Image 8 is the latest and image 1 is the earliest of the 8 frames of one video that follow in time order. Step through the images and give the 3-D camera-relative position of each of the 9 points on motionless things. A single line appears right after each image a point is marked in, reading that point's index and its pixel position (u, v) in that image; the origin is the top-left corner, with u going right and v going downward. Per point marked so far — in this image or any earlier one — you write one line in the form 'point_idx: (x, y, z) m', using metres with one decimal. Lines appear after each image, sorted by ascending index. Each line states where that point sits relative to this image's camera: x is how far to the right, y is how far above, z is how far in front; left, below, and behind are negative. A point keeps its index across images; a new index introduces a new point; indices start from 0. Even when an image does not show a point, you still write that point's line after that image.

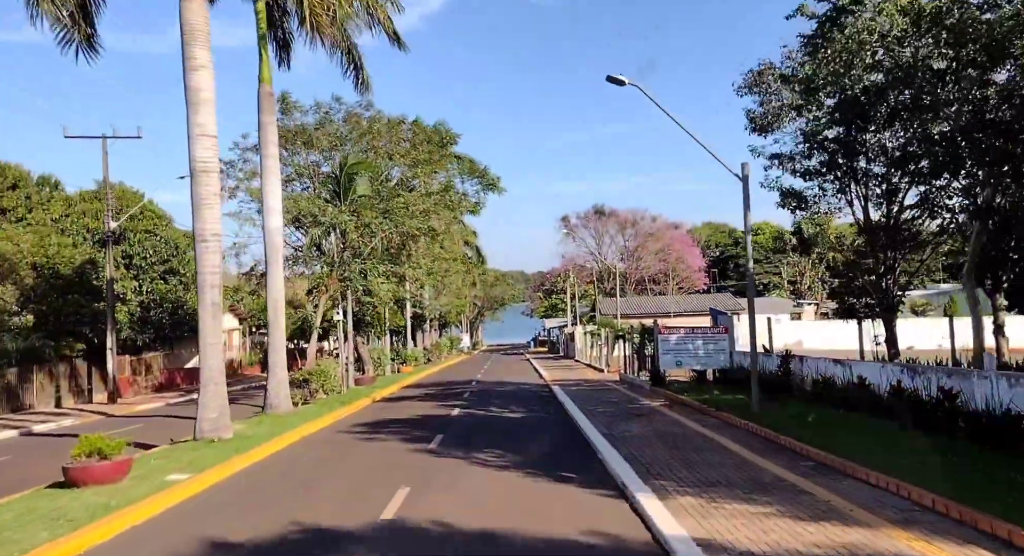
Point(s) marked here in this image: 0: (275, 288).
0: (-5.2, -0.2, +19.0) m
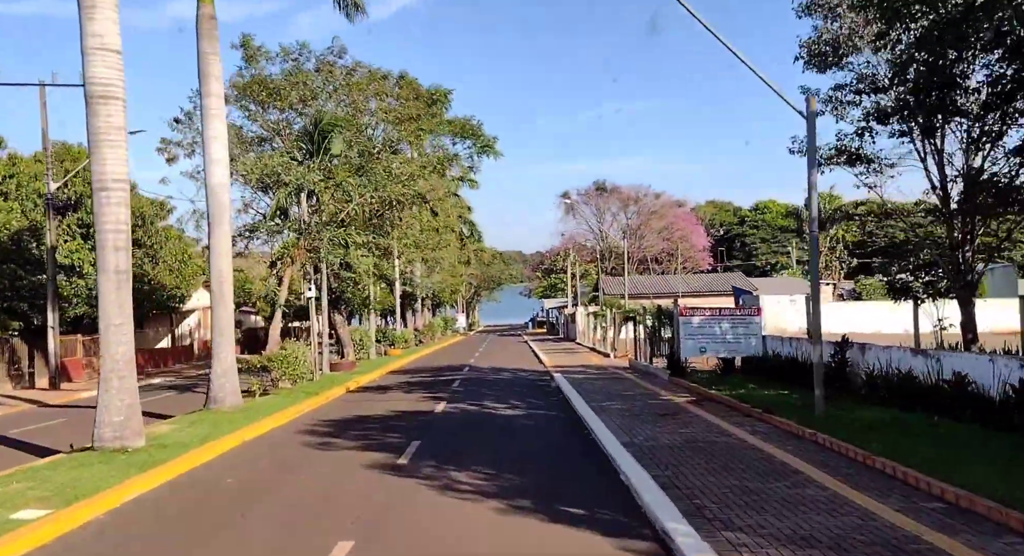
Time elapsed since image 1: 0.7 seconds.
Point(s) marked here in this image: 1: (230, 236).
0: (-5.2, +0.4, +15.6) m
1: (-5.1, +0.8, +15.7) m
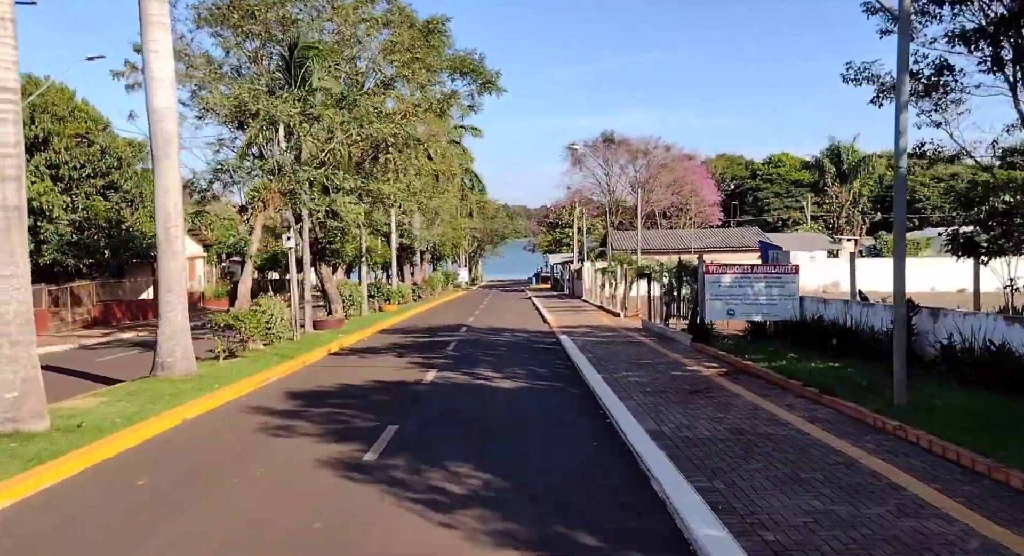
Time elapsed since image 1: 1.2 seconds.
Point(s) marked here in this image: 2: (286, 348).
0: (-5.2, +1.2, +13.1) m
1: (-5.0, +1.6, +13.1) m
2: (-4.8, -1.5, +18.5) m
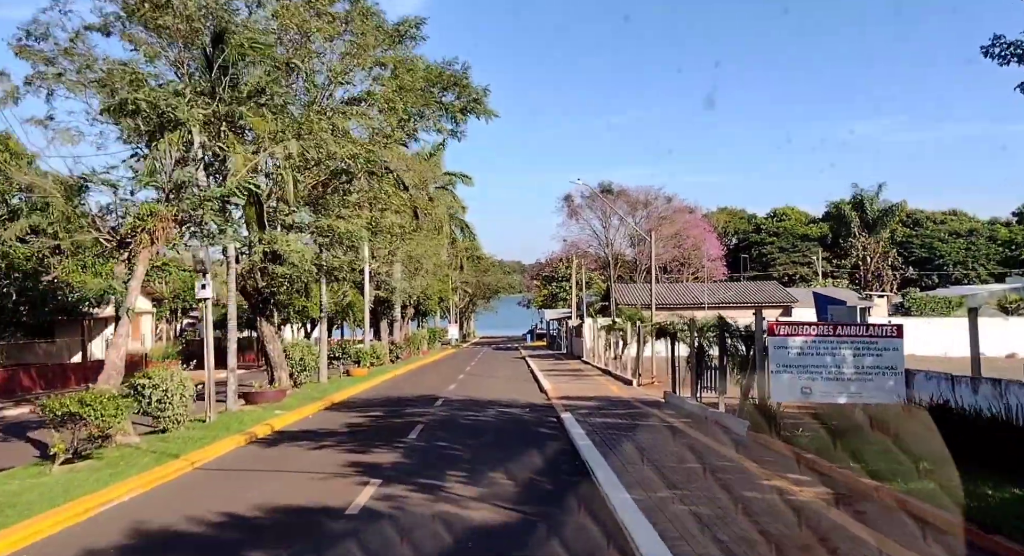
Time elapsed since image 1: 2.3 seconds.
0: (-5.4, +0.6, +8.0) m
1: (-5.2, +1.0, +8.1) m
2: (-5.1, -2.5, +13.3) m
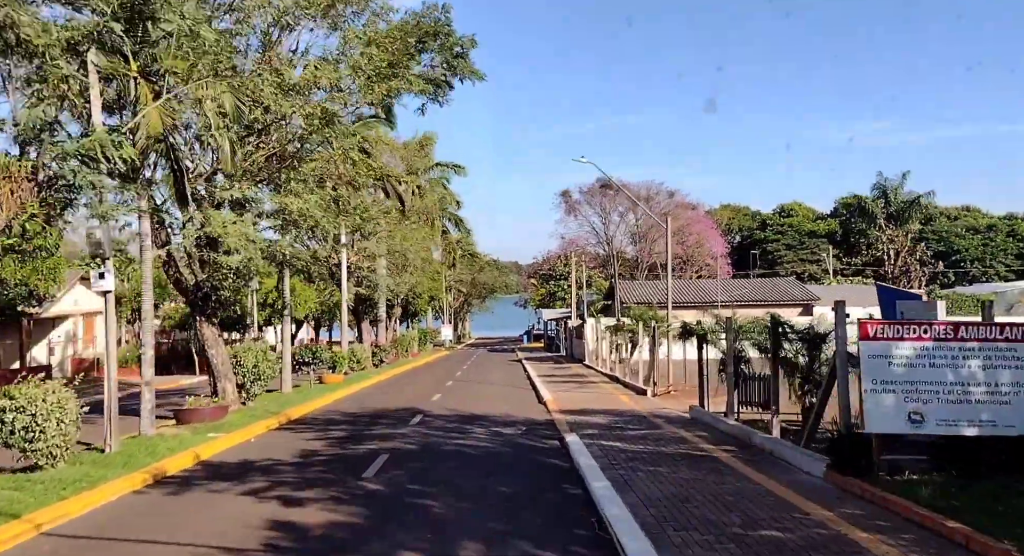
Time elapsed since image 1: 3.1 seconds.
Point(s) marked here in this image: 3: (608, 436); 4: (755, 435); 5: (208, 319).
0: (-5.5, +0.8, +4.4) m
1: (-5.3, +1.2, +4.5) m
2: (-5.2, -2.3, +9.7) m
3: (+1.6, -2.7, +14.7) m
4: (+3.4, -2.2, +12.2) m
5: (-6.1, -0.8, +17.6) m
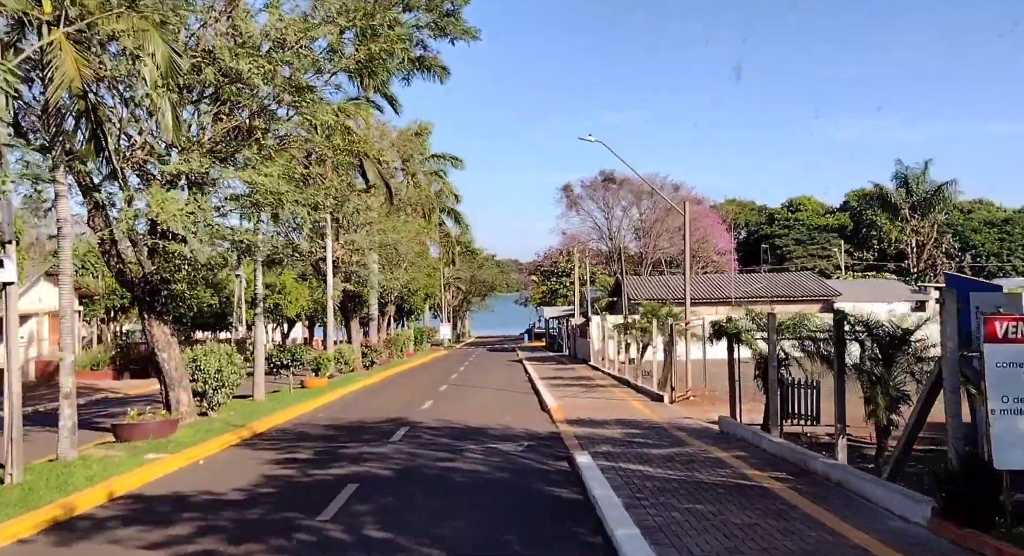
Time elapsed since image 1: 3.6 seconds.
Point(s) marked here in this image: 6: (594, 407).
0: (-5.5, +1.0, +2.0) m
1: (-5.4, +1.3, +2.1) m
2: (-5.2, -2.2, +7.3) m
3: (+1.6, -2.5, +12.3) m
4: (+3.4, -2.1, +9.9) m
5: (-6.2, -0.7, +15.2) m
6: (+1.8, -2.9, +19.1) m
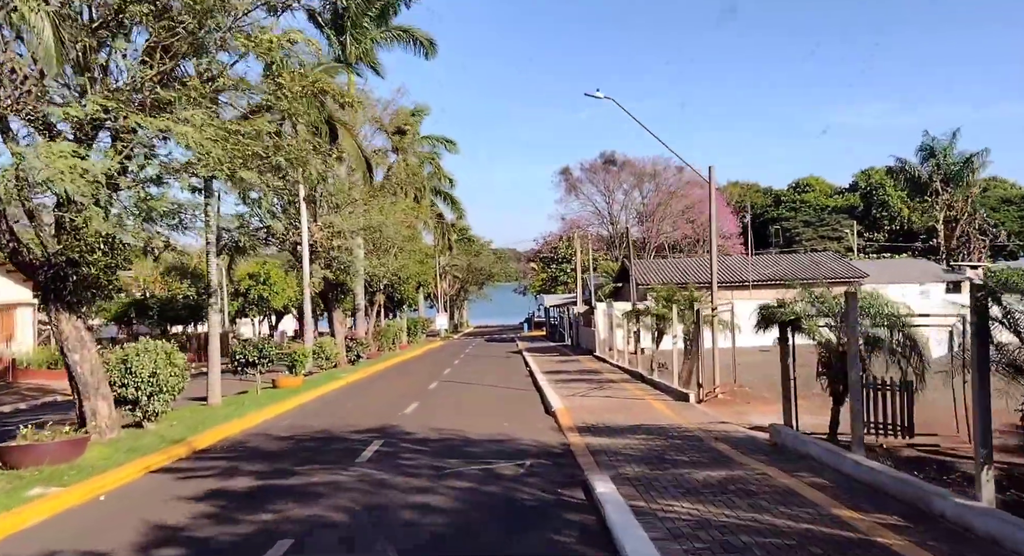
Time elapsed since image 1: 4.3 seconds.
0: (-5.6, +1.0, -0.9) m
1: (-5.4, +1.4, -0.8) m
2: (-5.2, -2.0, +4.4) m
3: (+1.6, -2.2, +9.5) m
4: (+3.4, -1.7, +7.0) m
5: (-6.2, -0.4, +12.3) m
6: (+1.8, -2.5, +16.2) m
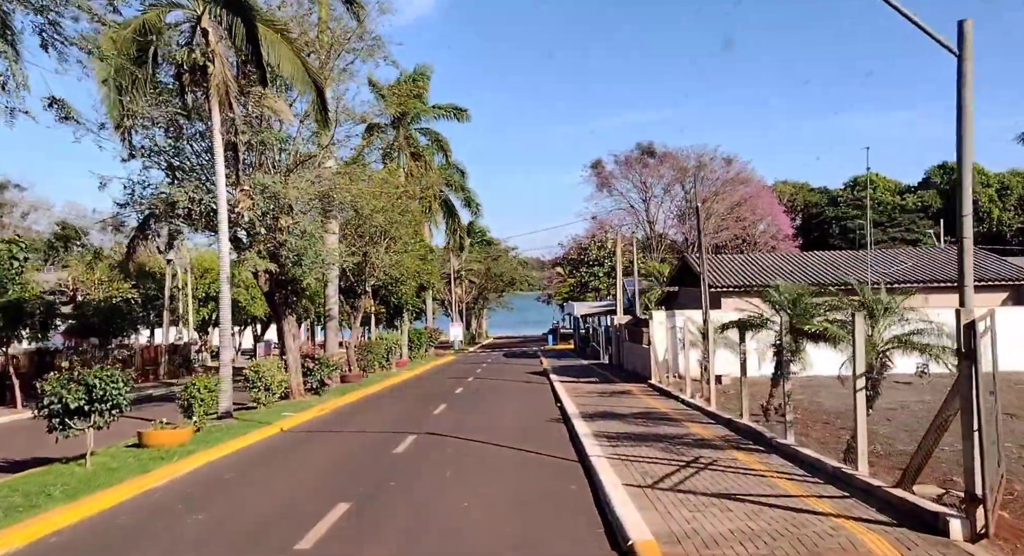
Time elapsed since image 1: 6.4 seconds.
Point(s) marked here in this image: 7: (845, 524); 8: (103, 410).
0: (-5.8, +1.5, -9.8) m
1: (-5.6, +1.9, -9.7) m
2: (-5.3, -1.6, -4.5) m
3: (+1.6, -1.9, +0.4) m
4: (+3.4, -1.4, -2.1) m
5: (-6.1, -0.1, +3.4) m
6: (+2.0, -2.2, +7.1) m
7: (+2.9, -2.1, +7.6) m
8: (-5.7, -1.8, +12.2) m
